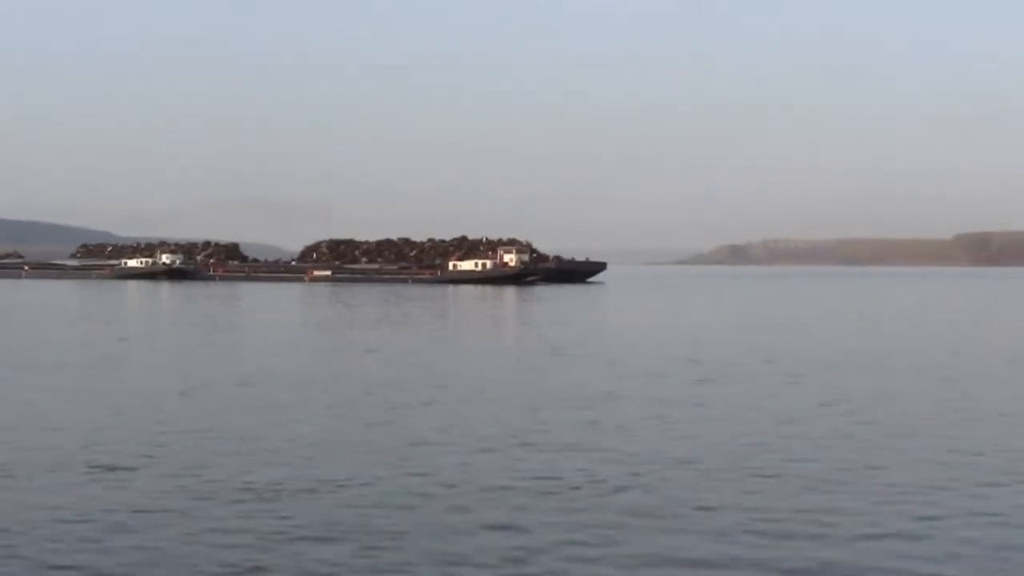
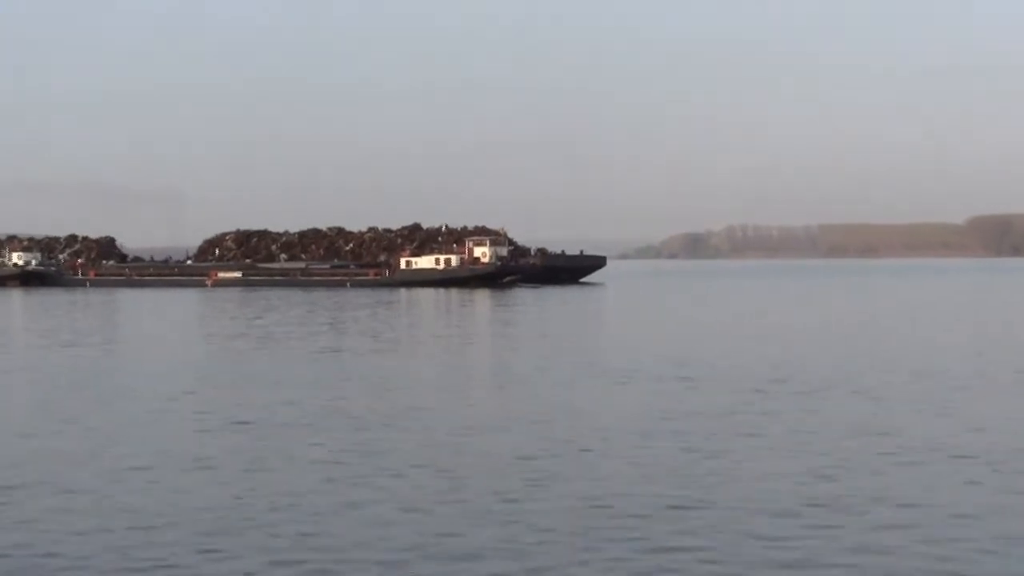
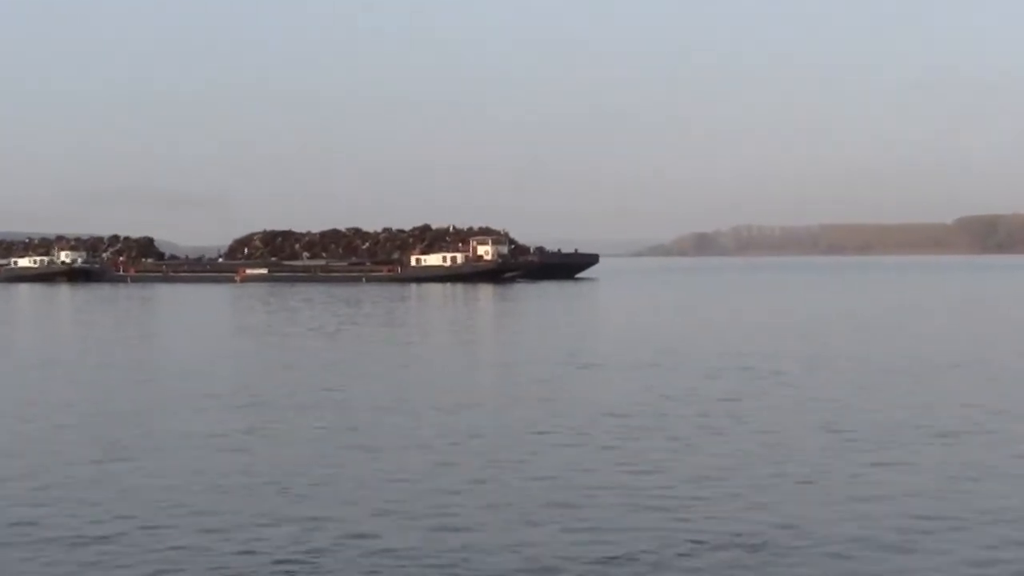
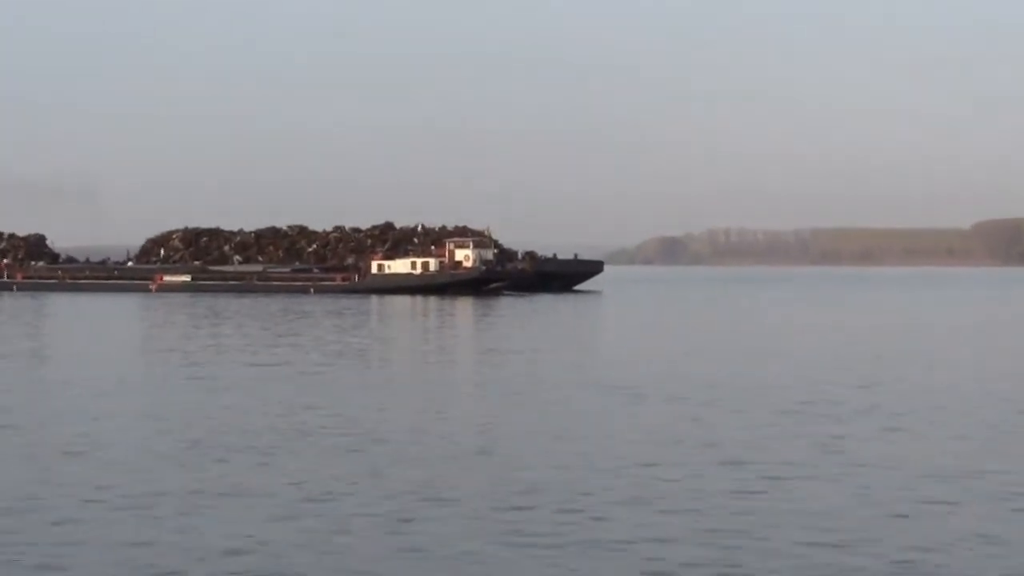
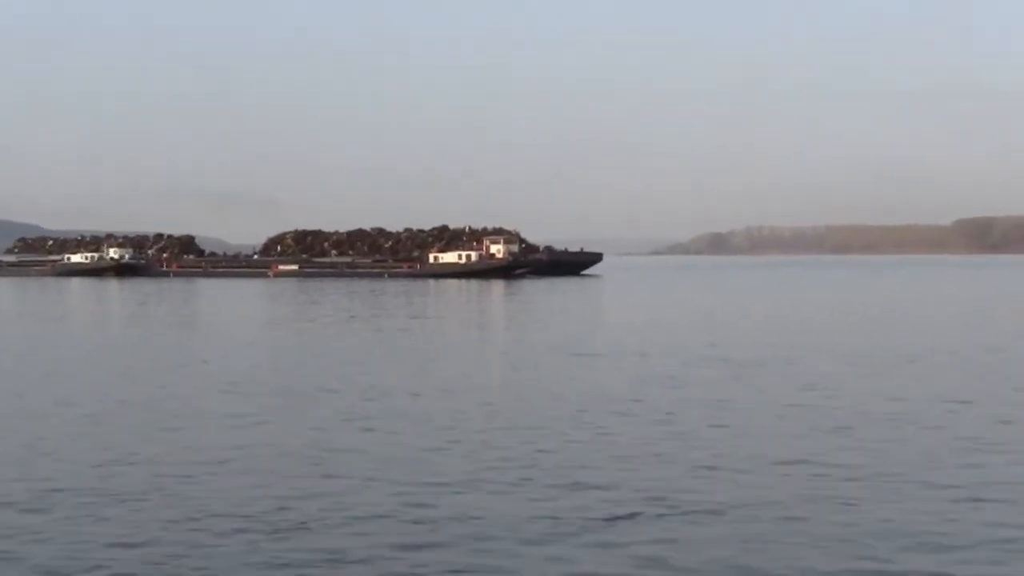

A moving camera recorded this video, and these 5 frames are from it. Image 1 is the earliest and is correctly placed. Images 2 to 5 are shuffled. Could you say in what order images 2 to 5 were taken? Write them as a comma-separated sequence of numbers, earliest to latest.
5, 3, 2, 4
